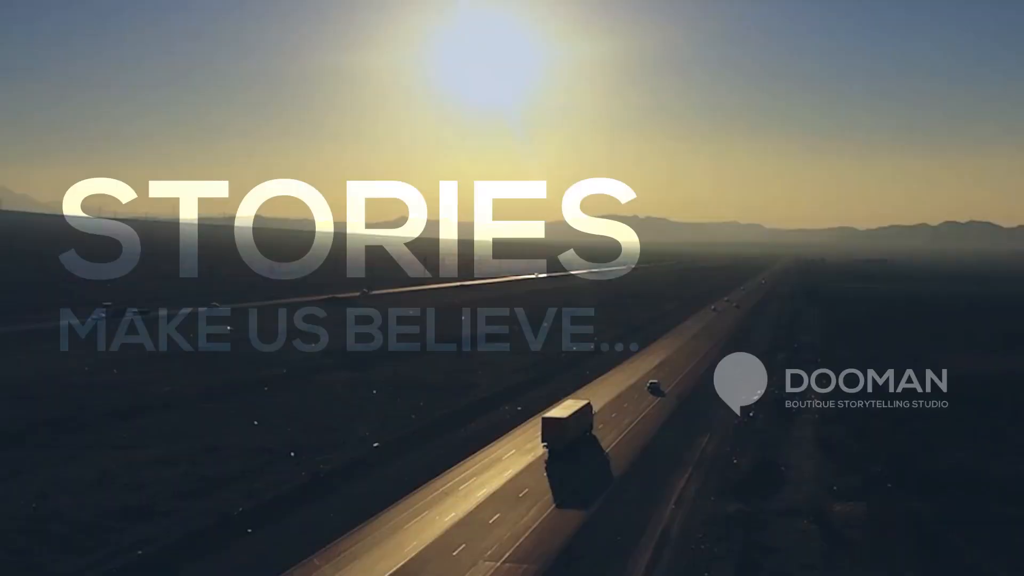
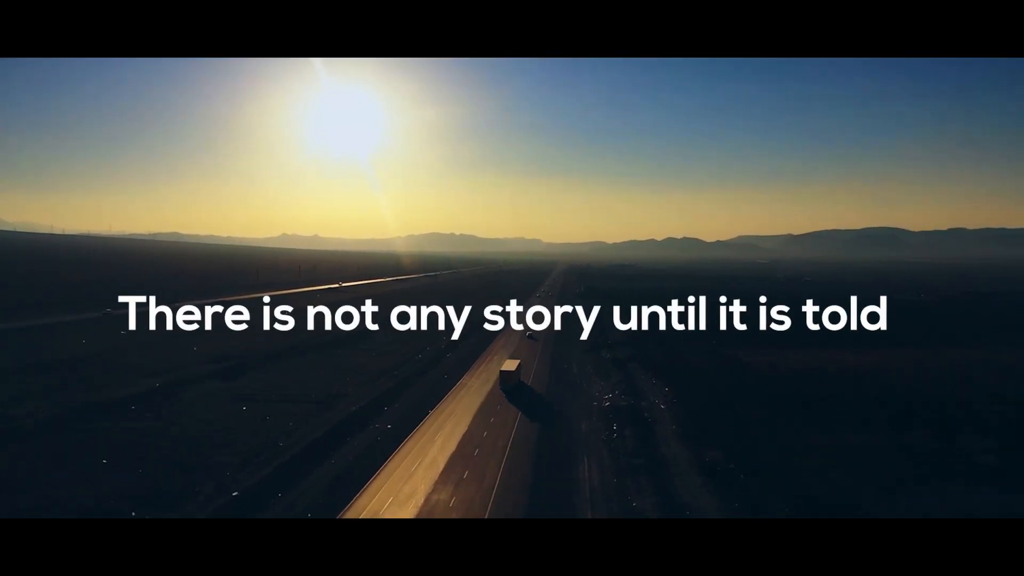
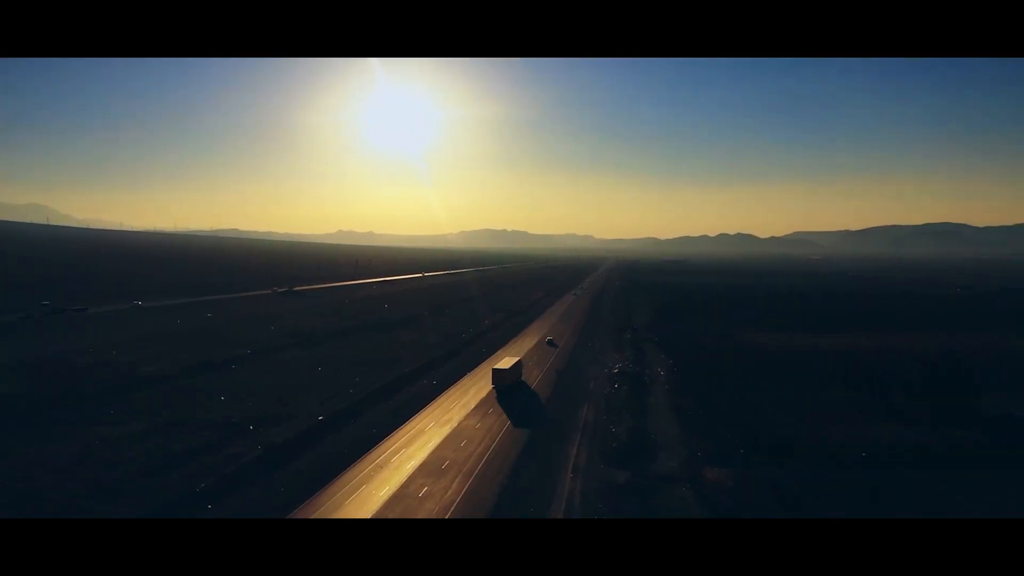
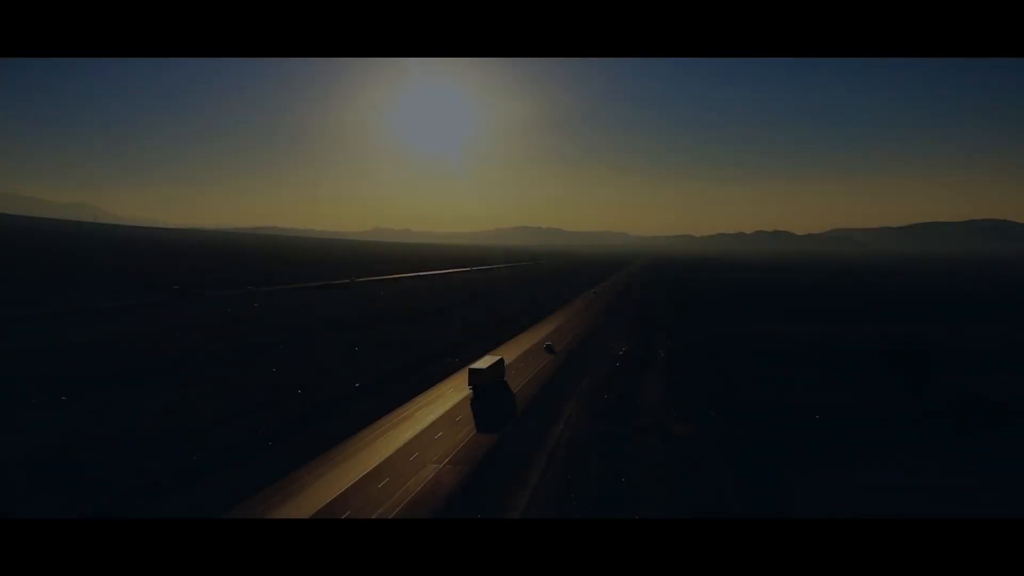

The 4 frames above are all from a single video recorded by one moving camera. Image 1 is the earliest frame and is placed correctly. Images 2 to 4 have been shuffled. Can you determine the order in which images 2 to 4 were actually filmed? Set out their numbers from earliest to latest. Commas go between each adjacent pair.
4, 3, 2
